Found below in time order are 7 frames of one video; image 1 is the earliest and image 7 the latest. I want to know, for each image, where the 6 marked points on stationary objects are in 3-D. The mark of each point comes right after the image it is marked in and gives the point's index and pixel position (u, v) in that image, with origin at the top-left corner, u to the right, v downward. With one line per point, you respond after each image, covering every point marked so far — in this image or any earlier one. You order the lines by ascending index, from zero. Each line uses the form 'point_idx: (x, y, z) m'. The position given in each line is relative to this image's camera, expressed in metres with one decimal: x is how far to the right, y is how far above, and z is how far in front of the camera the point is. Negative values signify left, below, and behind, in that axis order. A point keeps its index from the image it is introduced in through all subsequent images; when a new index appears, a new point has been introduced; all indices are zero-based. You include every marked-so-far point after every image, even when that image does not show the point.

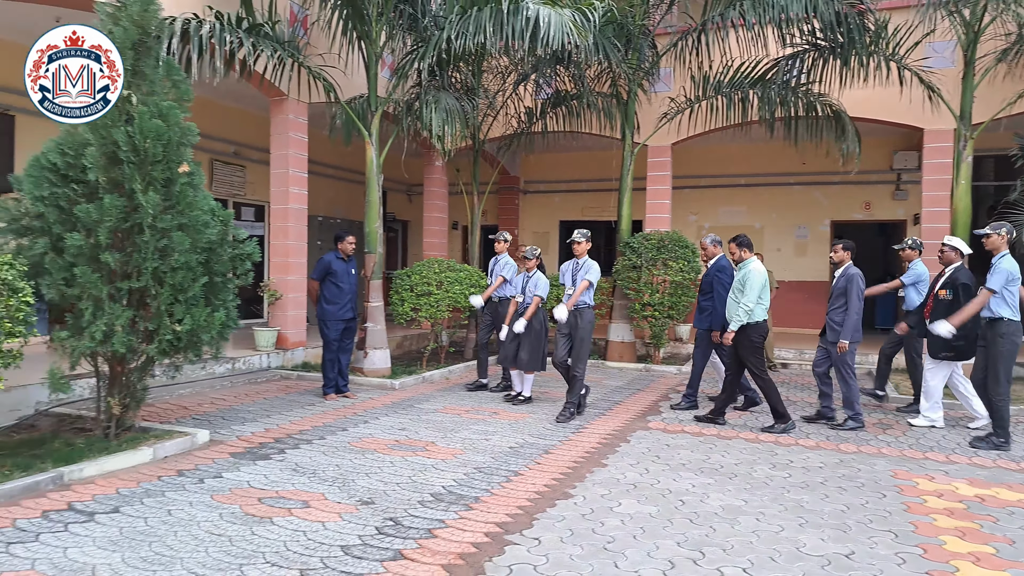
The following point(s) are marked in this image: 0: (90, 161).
0: (-2.6, +0.8, +4.4) m
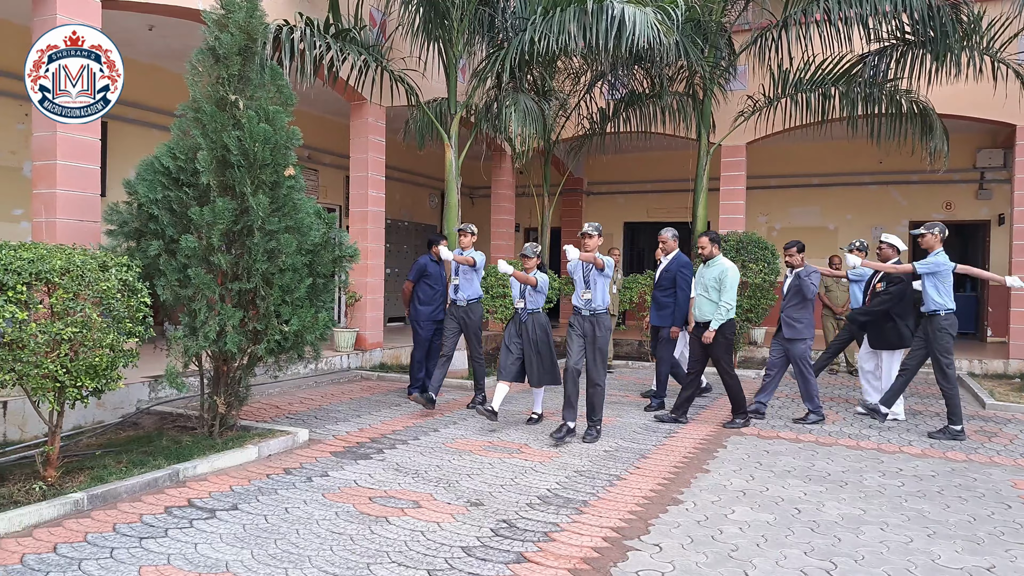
0: (-1.9, +0.8, +4.5) m
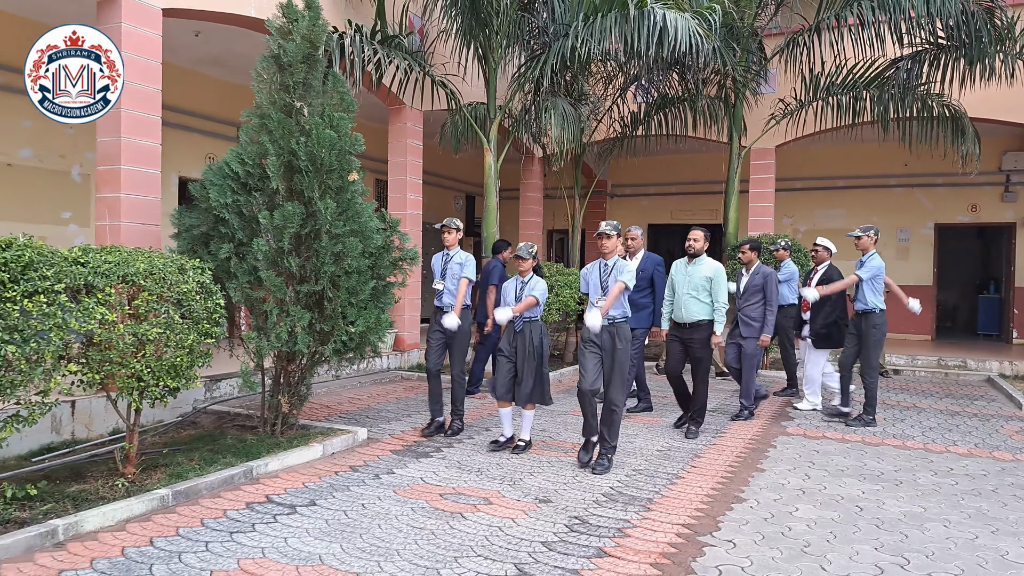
0: (-1.5, +0.8, +4.7) m
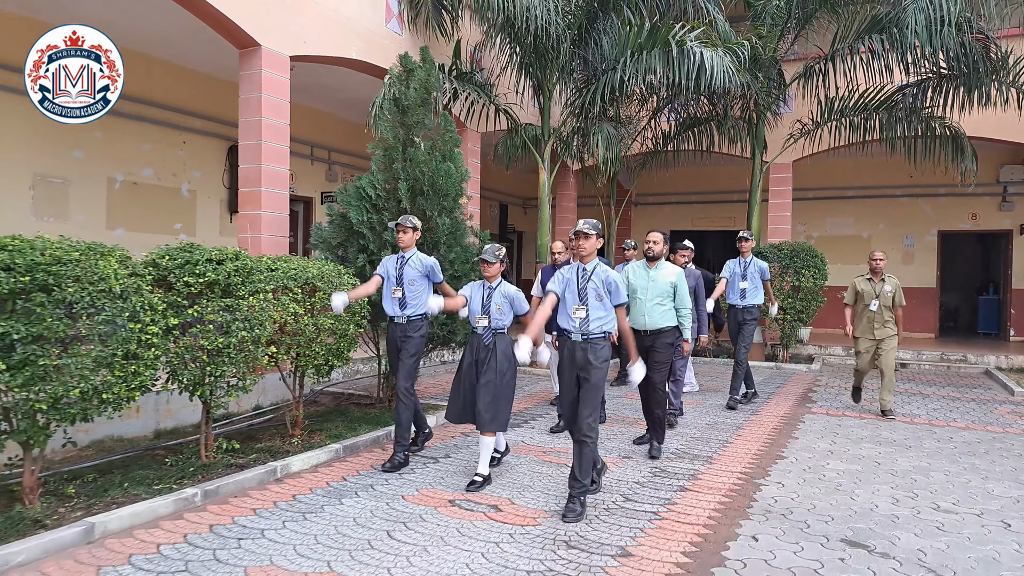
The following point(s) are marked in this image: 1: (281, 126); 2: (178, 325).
0: (-0.9, +0.8, +5.8) m
1: (-2.1, +1.5, +6.6) m
2: (-1.9, -0.2, +4.1) m
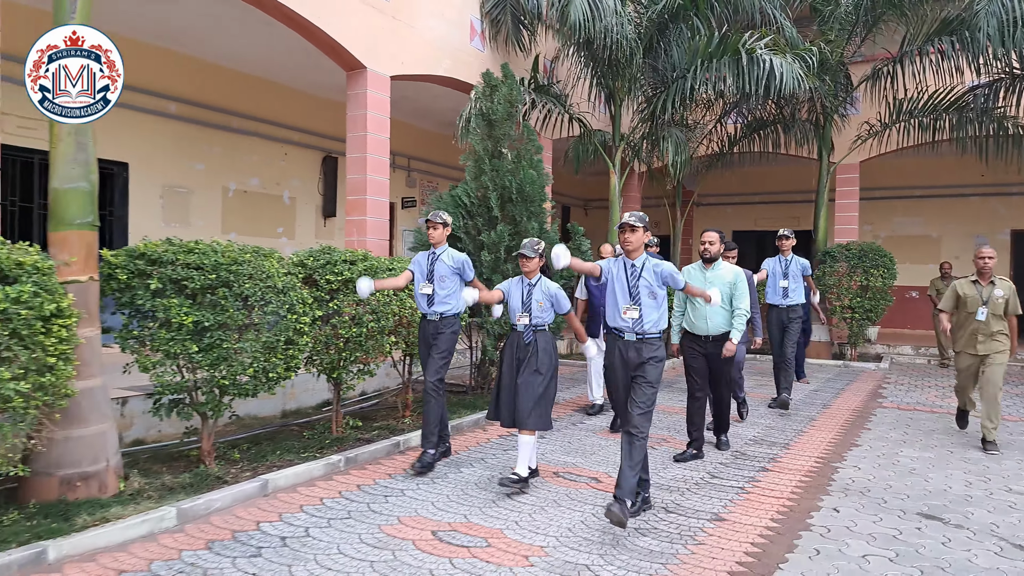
0: (-0.1, +0.8, +6.3) m
1: (-1.3, +1.5, +7.2) m
2: (-1.3, -0.2, +4.7) m
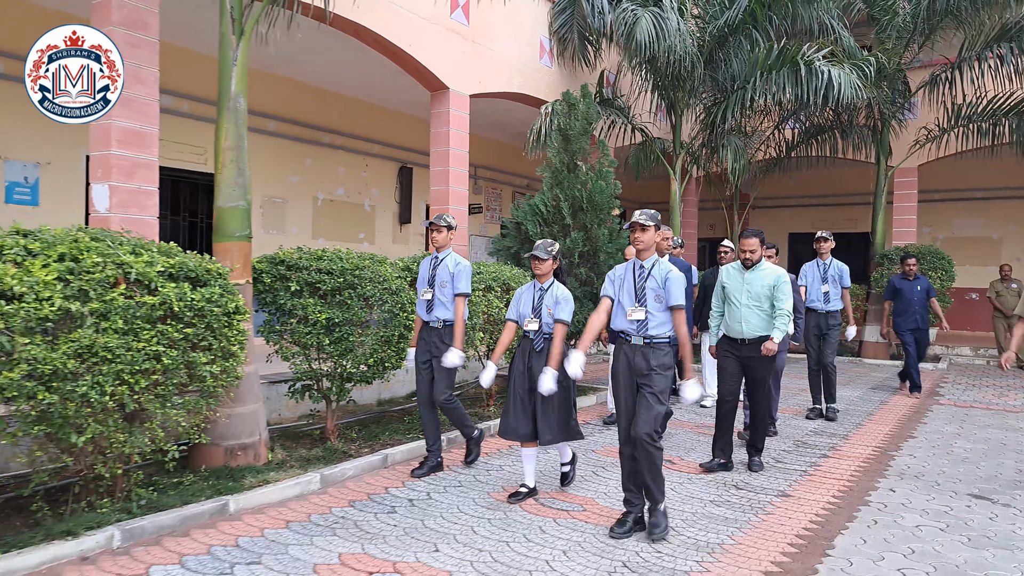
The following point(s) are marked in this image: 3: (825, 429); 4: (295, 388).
0: (+0.6, +0.8, +6.9) m
1: (-0.5, +1.5, +7.9) m
2: (-0.7, -0.2, +5.4) m
3: (+2.7, -1.2, +6.2) m
4: (-1.5, -0.7, +4.9) m
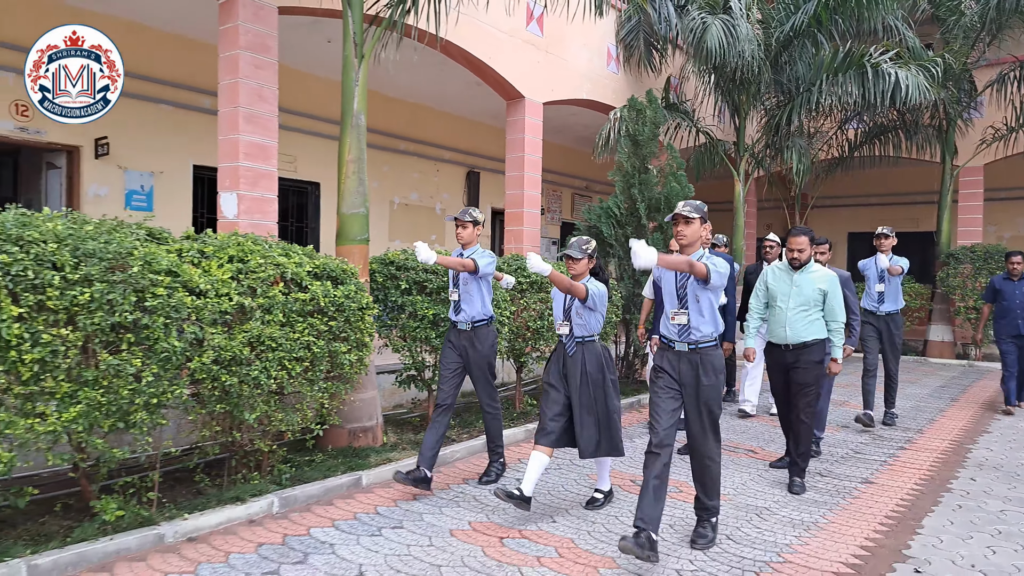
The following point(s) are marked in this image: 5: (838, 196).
0: (+1.4, +0.8, +7.2) m
1: (+0.3, +1.5, +8.3) m
2: (0.0, -0.2, +5.8) m
3: (+3.5, -1.2, +6.4) m
4: (-0.8, -0.7, +5.3) m
5: (+7.0, +1.9, +14.9) m
